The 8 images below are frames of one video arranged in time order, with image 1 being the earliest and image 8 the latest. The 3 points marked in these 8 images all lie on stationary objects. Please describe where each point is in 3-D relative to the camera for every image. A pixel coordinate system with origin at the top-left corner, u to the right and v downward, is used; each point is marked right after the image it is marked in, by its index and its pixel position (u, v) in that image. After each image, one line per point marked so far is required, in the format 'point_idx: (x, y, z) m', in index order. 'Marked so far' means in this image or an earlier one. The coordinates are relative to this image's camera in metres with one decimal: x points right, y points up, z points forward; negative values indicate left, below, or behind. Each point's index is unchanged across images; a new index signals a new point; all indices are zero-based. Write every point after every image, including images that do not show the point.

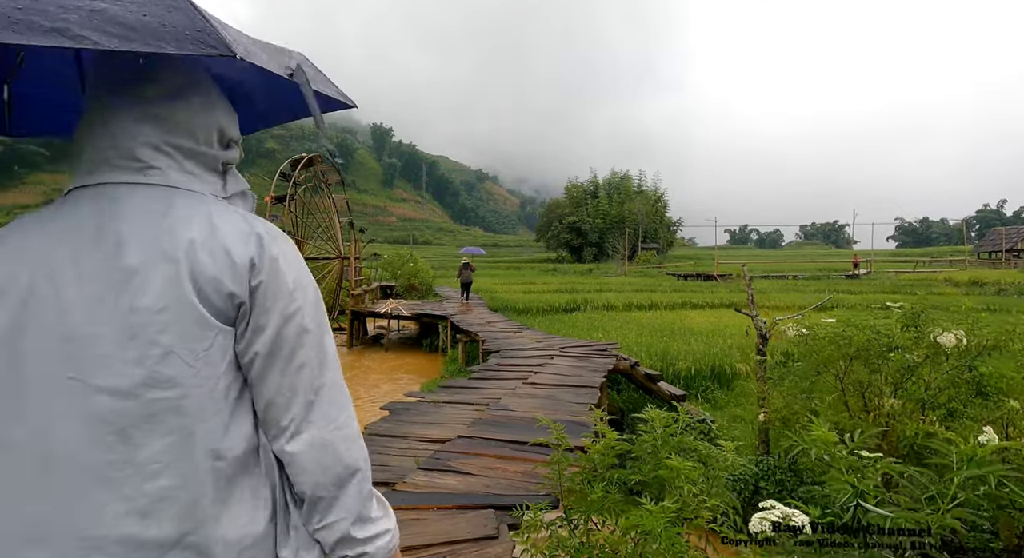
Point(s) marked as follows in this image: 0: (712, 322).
0: (+3.8, -0.8, +10.3) m
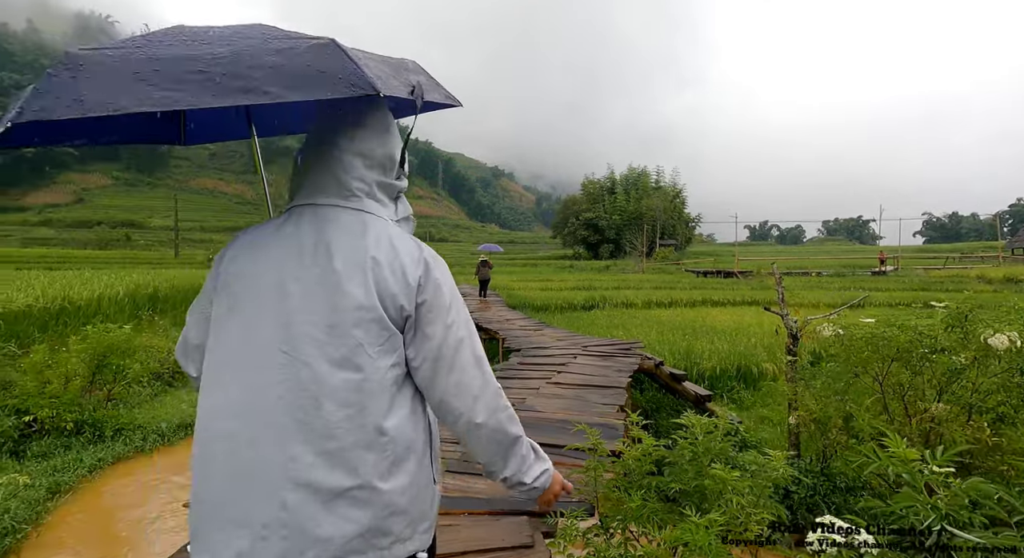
0: (+4.2, -0.8, +10.2) m
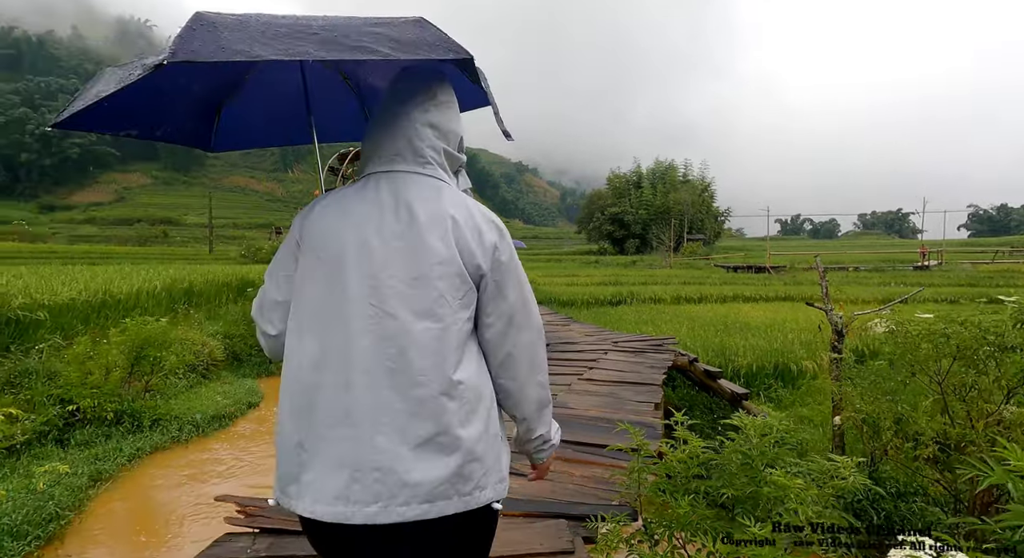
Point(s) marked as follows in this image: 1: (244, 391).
0: (+4.7, -0.7, +9.9) m
1: (-3.6, -1.5, +7.4) m
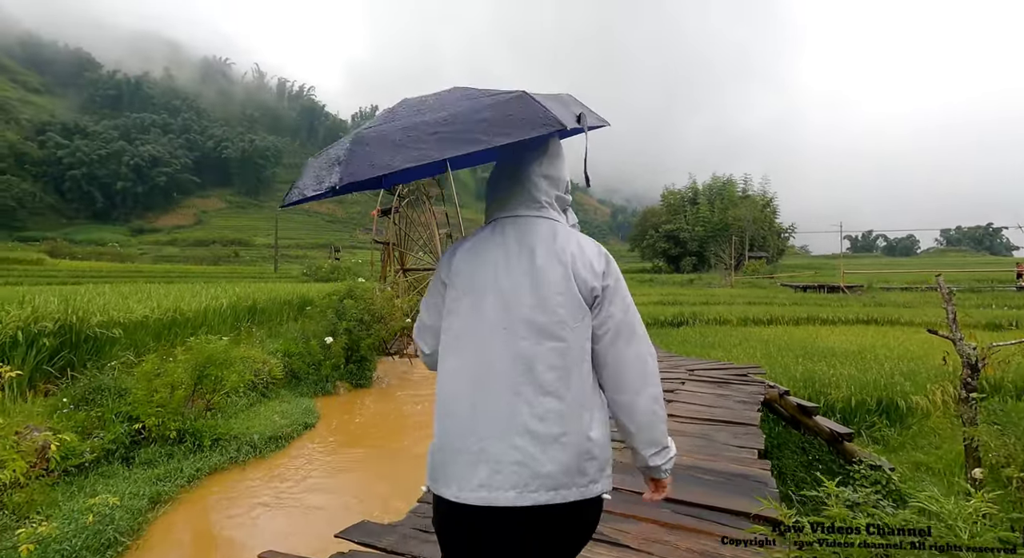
0: (+5.7, -1.1, +9.1) m
1: (-2.8, -1.8, +7.3) m
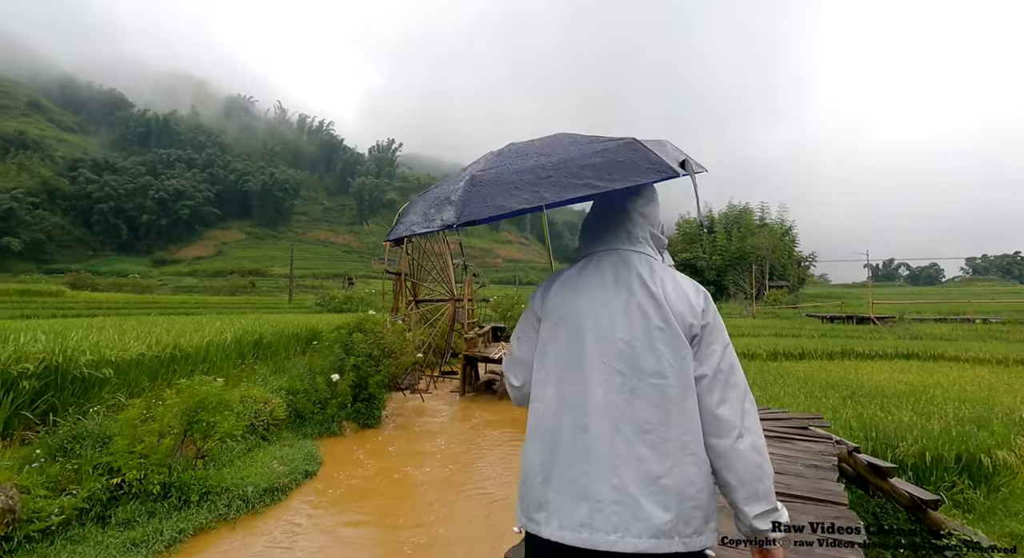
0: (+6.0, -1.6, +8.3) m
1: (-2.6, -2.2, +6.8) m
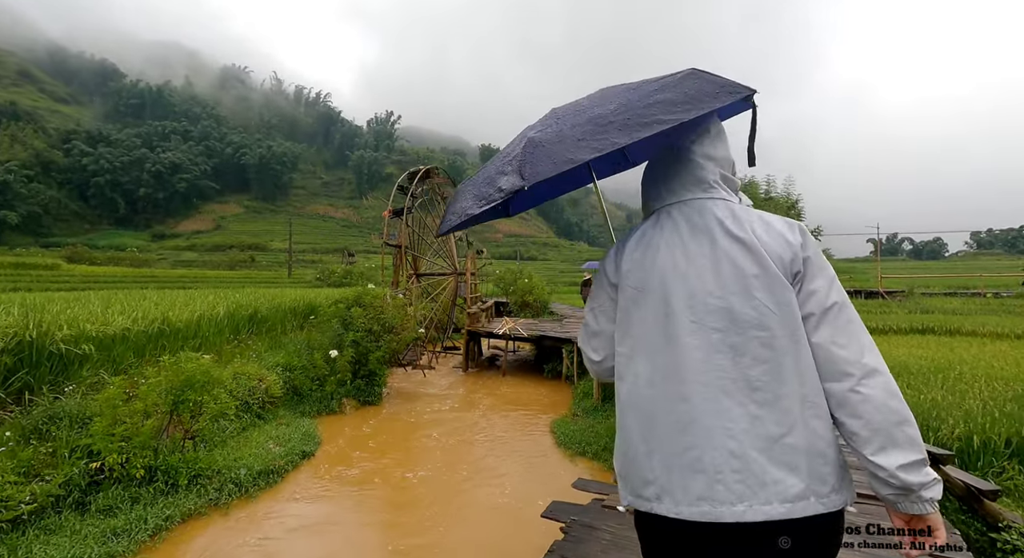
0: (+6.1, -1.1, +8.0) m
1: (-2.5, -1.9, +6.4) m
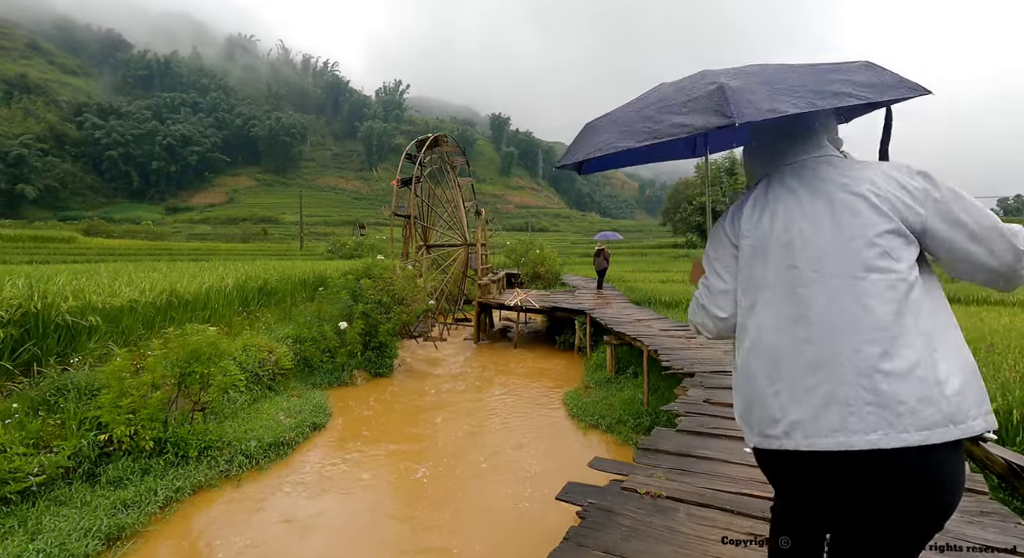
0: (+6.2, -0.7, +7.7) m
1: (-2.4, -1.5, +6.4) m
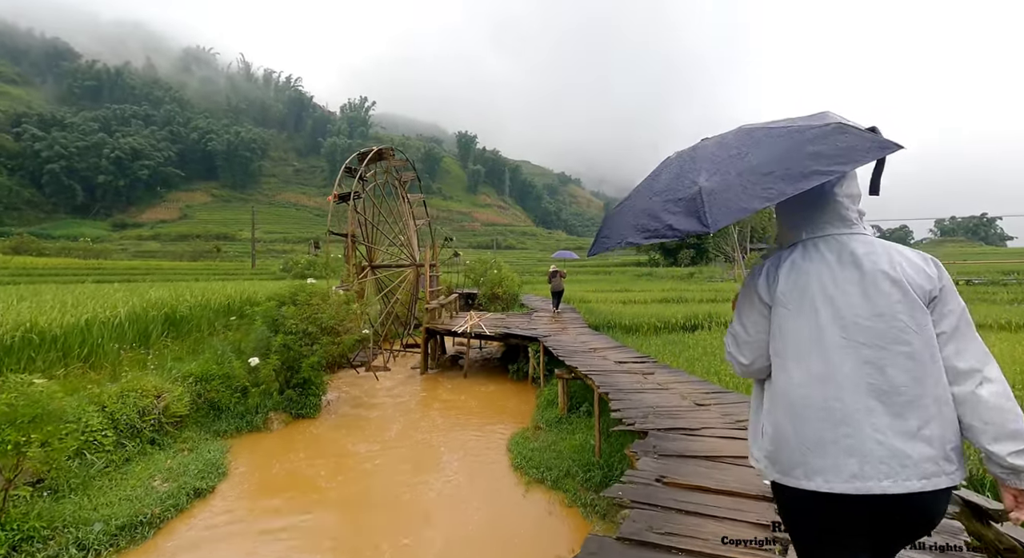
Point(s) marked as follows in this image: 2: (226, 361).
0: (+5.4, -1.0, +7.1) m
1: (-3.1, -1.8, +5.3) m
2: (-3.9, -1.1, +7.4) m
